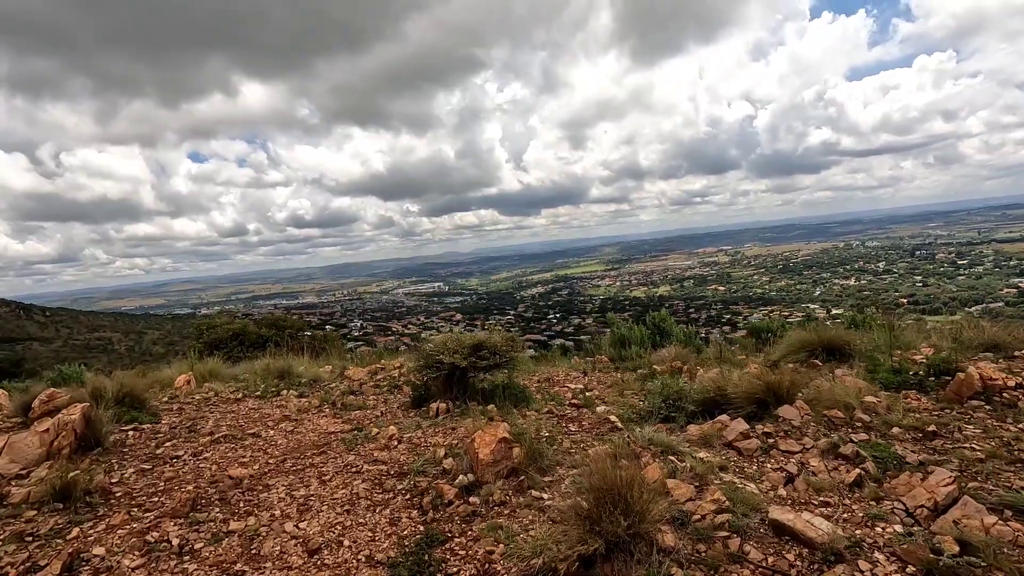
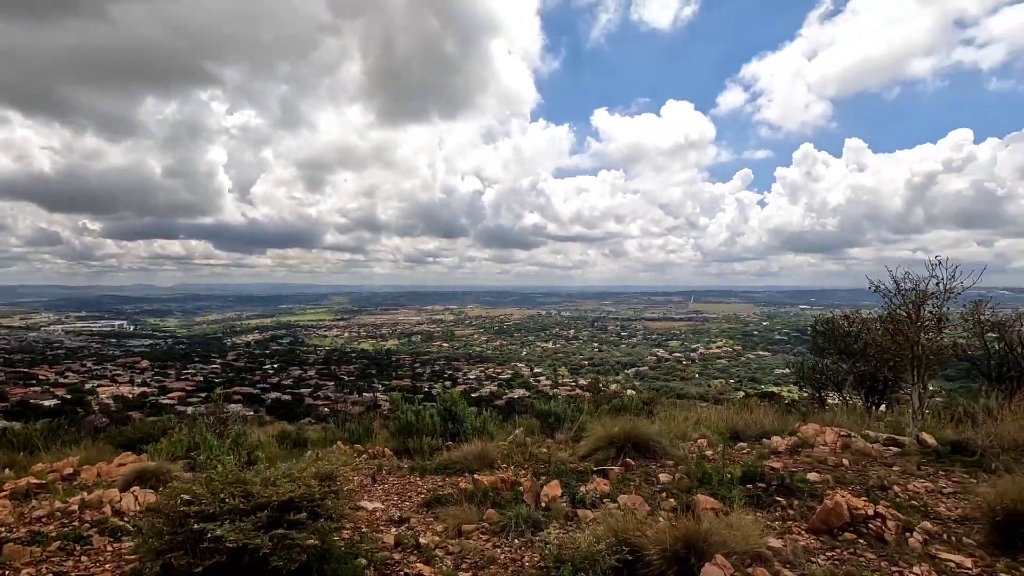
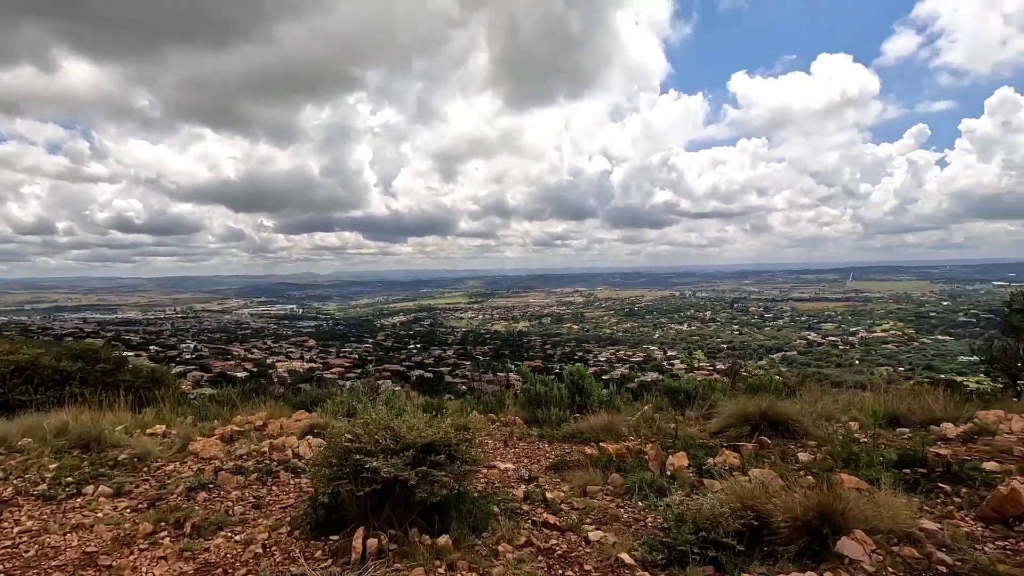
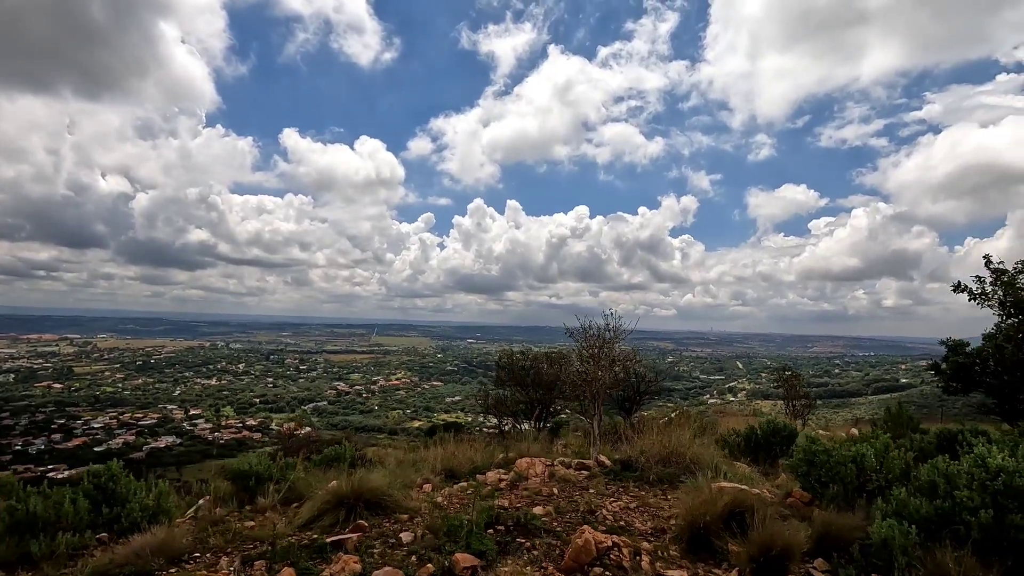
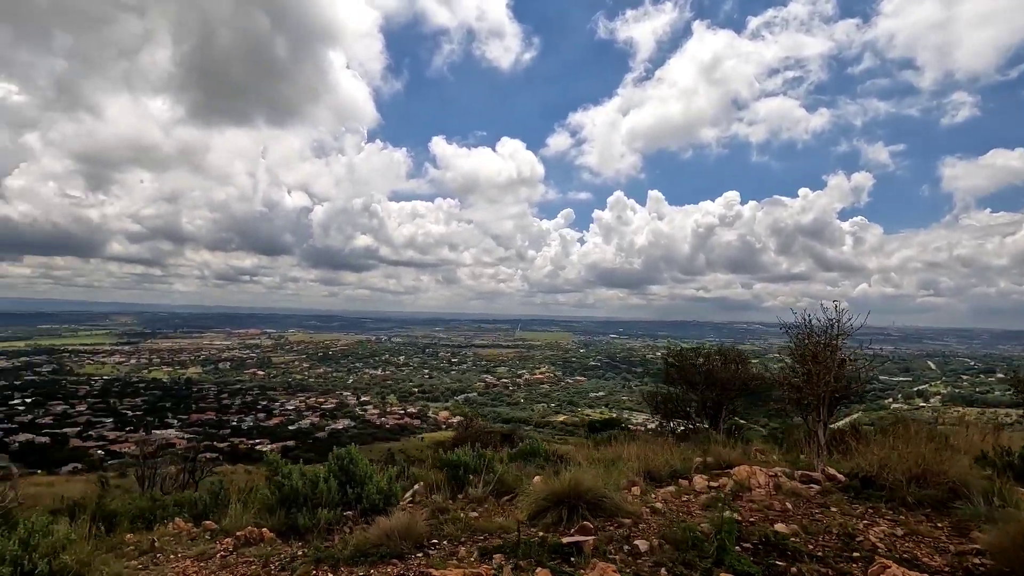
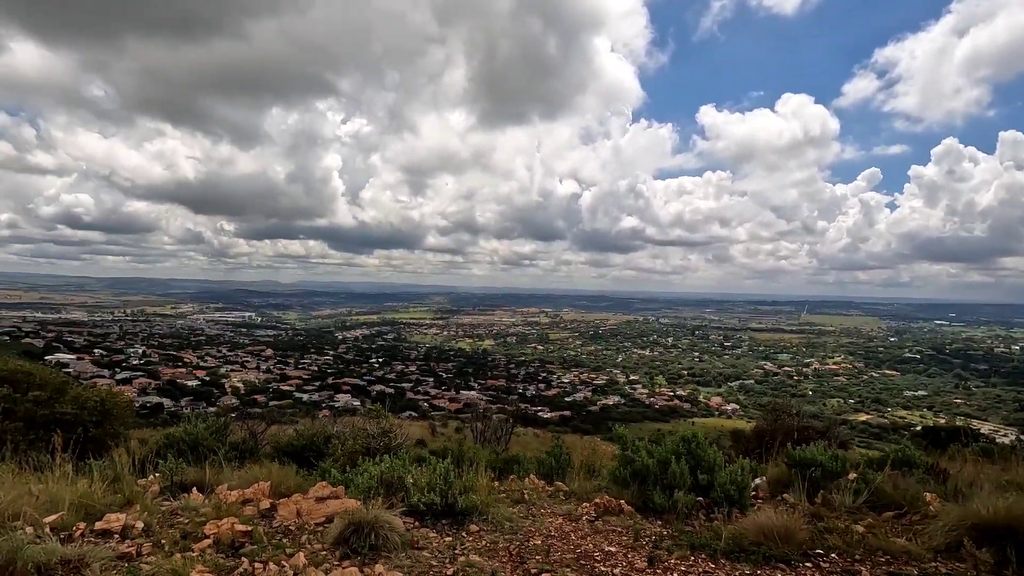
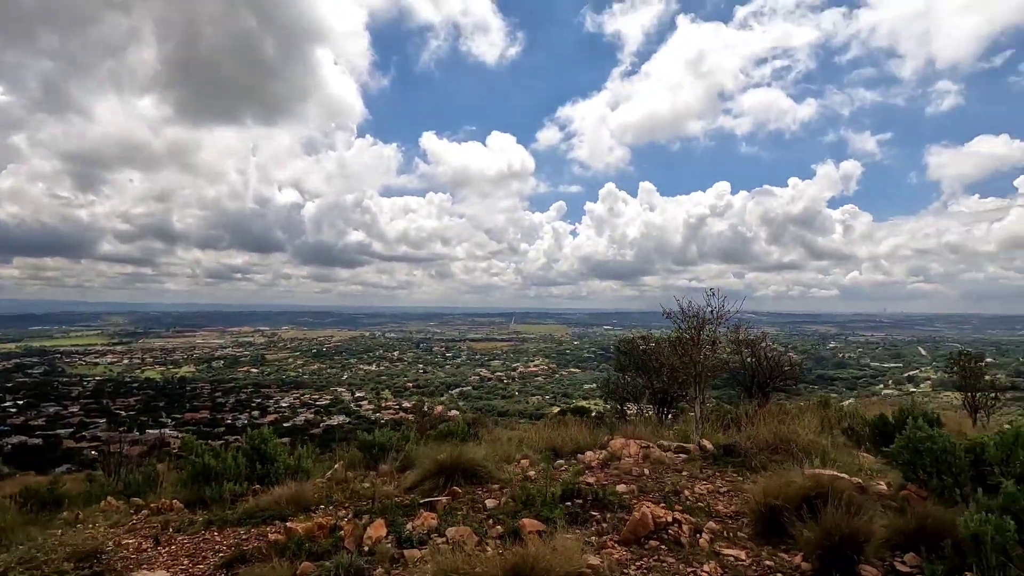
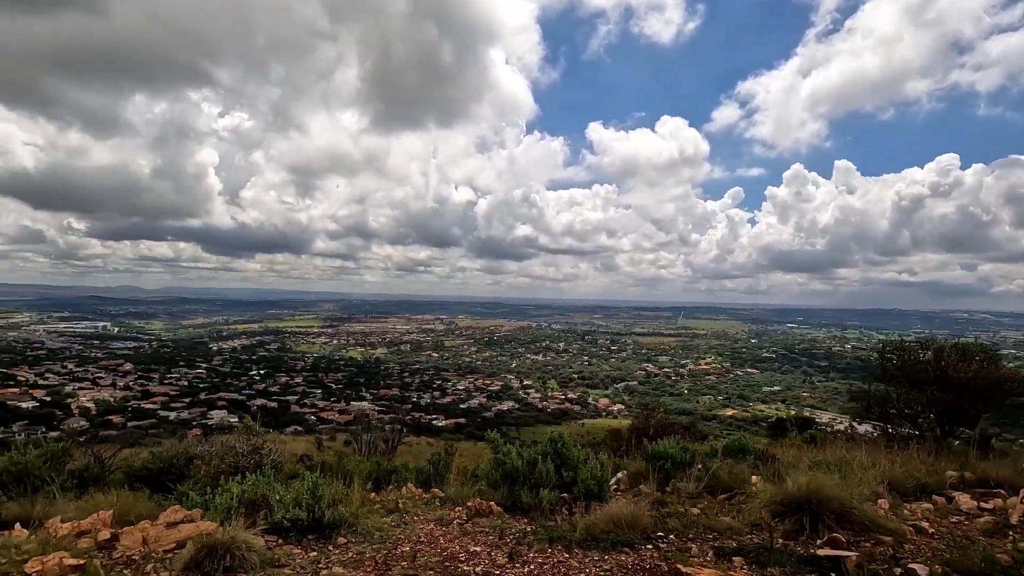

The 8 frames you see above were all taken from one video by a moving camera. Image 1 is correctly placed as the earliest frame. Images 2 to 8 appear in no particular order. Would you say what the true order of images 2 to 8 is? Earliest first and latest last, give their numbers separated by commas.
3, 2, 7, 4, 5, 8, 6
